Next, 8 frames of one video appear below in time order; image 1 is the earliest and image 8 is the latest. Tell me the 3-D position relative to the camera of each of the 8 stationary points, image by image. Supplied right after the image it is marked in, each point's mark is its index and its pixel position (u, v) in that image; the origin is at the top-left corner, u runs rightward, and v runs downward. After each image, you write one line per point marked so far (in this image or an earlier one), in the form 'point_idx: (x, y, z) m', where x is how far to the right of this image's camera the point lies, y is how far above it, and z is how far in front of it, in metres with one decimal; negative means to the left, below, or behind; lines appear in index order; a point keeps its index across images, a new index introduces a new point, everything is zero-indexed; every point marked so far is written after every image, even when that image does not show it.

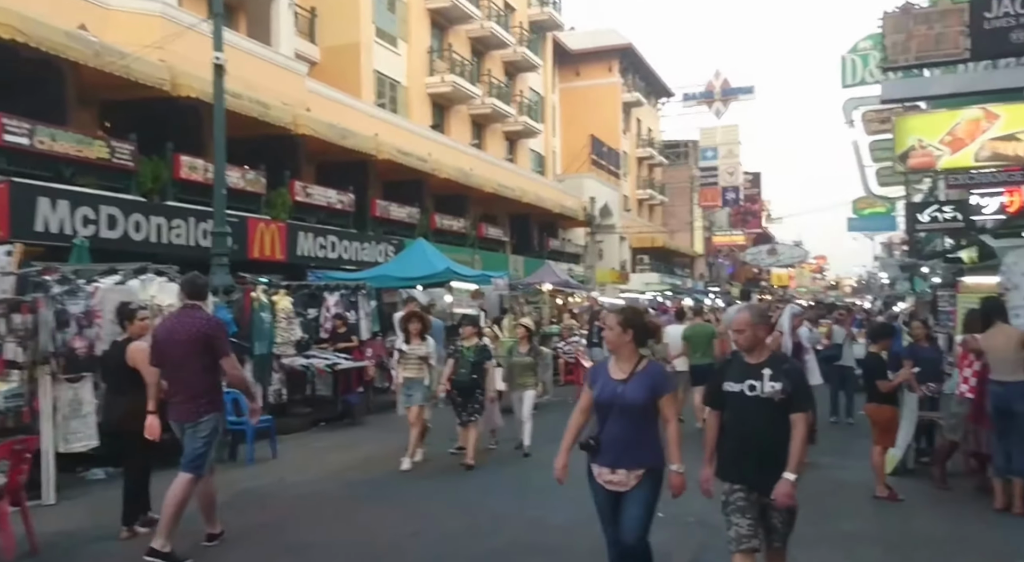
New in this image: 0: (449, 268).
0: (-1.3, +0.3, +17.6) m
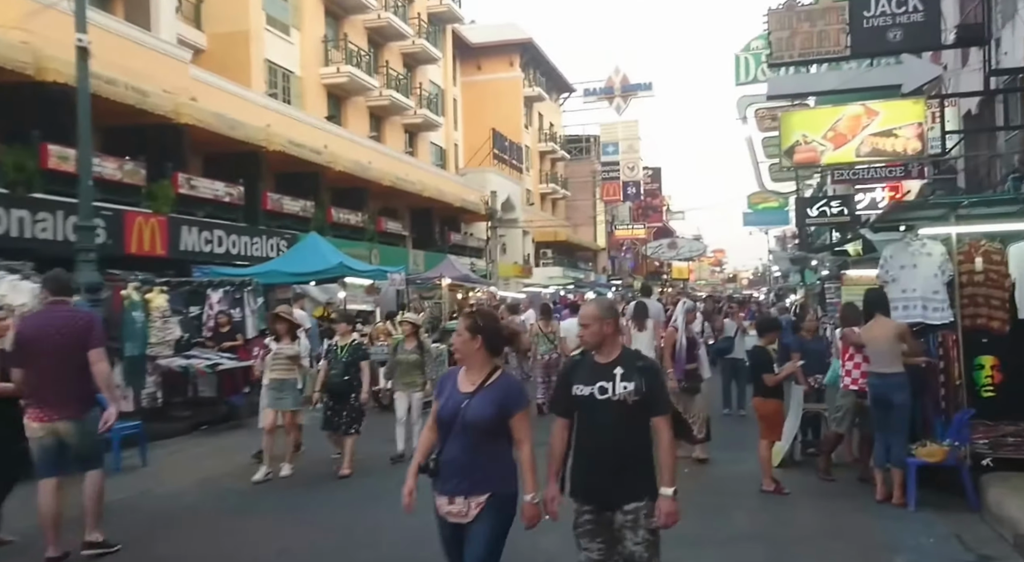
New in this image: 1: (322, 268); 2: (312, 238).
0: (-3.4, +0.4, +17.0) m
1: (-3.7, +0.3, +16.8) m
2: (-4.1, +0.9, +17.6) m
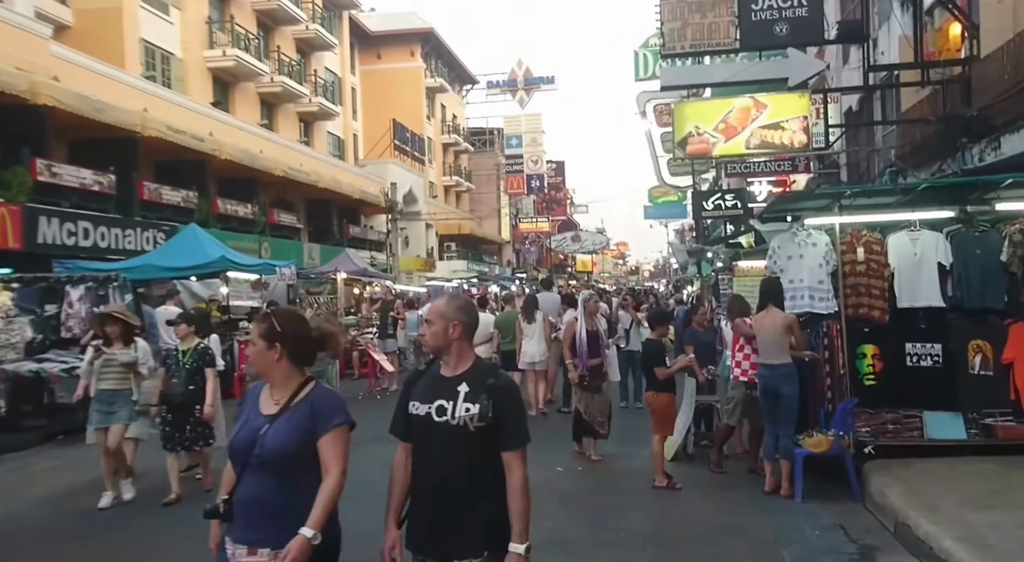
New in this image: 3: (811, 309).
0: (-5.4, +0.5, +16.1) m
1: (-5.7, +0.4, +15.9) m
2: (-6.2, +1.0, +16.7) m
3: (+2.8, -0.3, +8.1) m
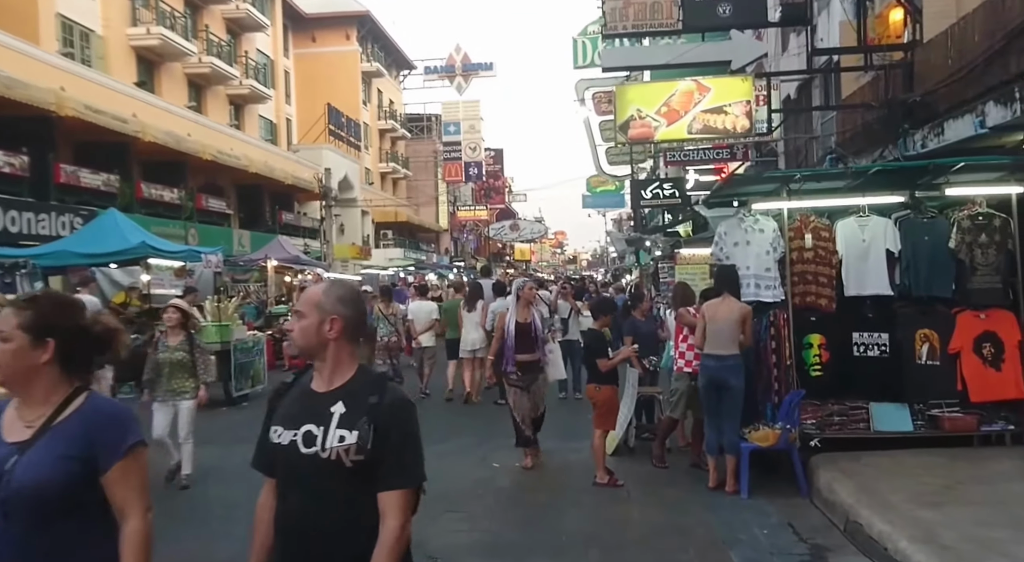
0: (-6.6, +0.7, +15.2) m
1: (-6.8, +0.6, +15.0) m
2: (-7.4, +1.2, +15.7) m
3: (+2.2, -0.2, +7.8) m
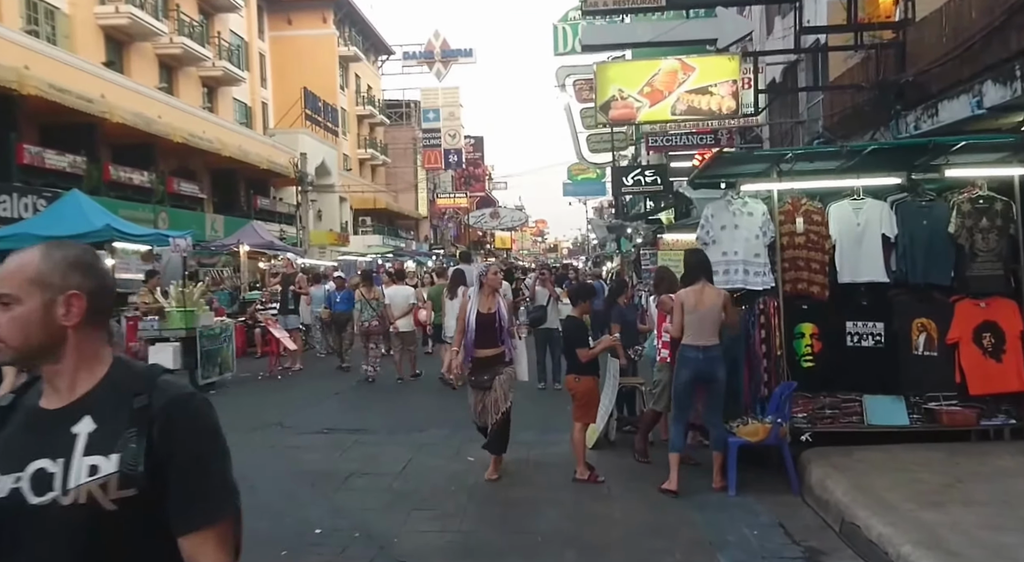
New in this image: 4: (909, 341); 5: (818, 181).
0: (-7.0, +1.0, +14.6) m
1: (-7.2, +0.8, +14.3) m
2: (-7.8, +1.5, +15.0) m
3: (+2.0, 0.0, +7.4) m
4: (+3.4, -0.5, +7.3) m
5: (+2.6, +0.9, +7.3) m
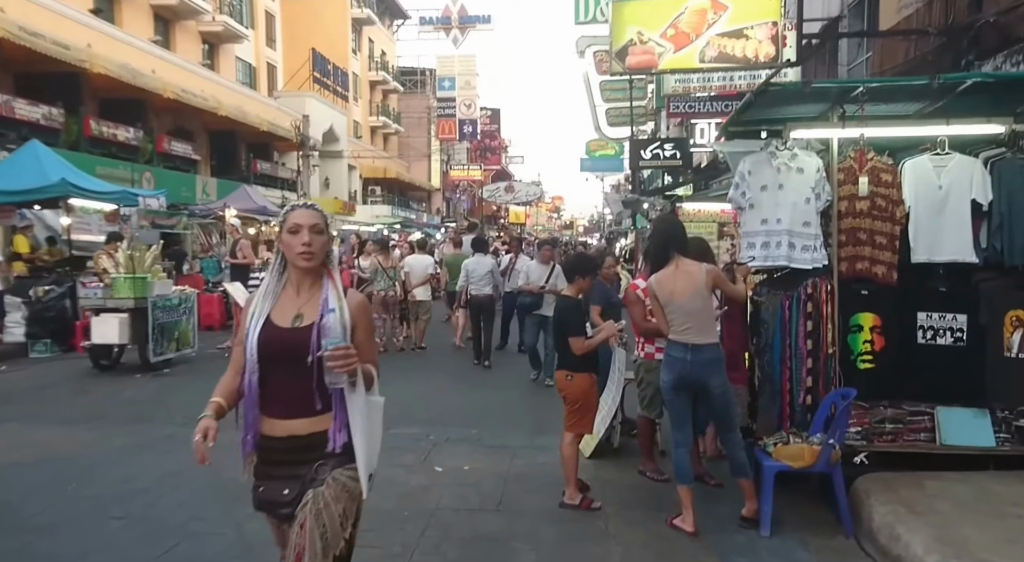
0: (-7.0, +1.6, +13.1) m
1: (-7.2, +1.5, +12.8) m
2: (-7.8, +2.1, +13.5) m
3: (+1.9, +0.1, +5.7) m
4: (+3.3, -0.4, +5.7) m
5: (+2.5, +1.0, +5.7) m
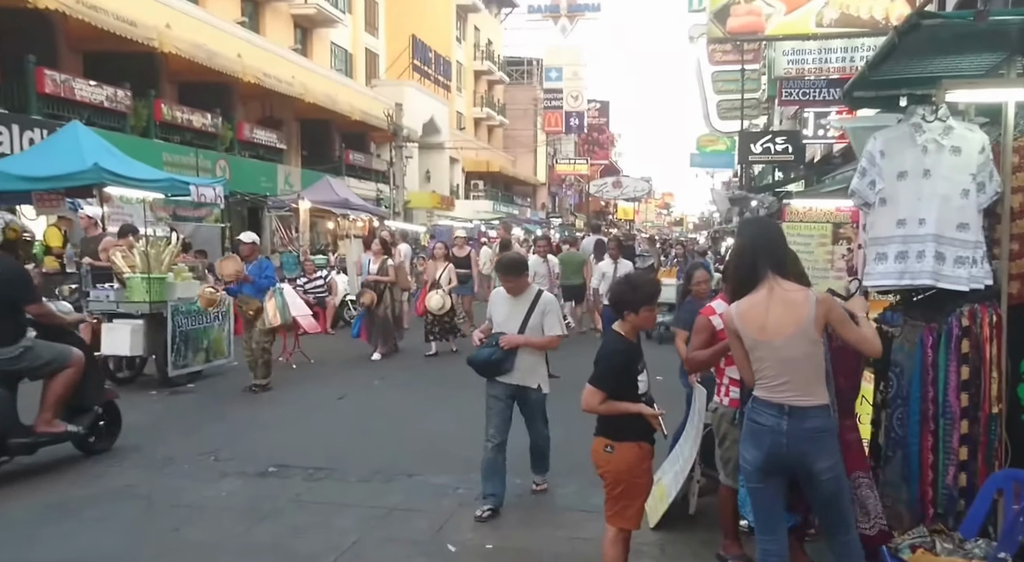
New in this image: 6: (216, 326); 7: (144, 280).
0: (-5.8, +1.6, +12.4) m
1: (-6.1, +1.5, +12.2) m
2: (-6.5, +2.2, +12.9) m
3: (+2.0, 0.0, +4.0) m
4: (+3.4, -0.5, +3.8) m
5: (+2.7, +0.9, +3.9) m
6: (-3.6, -0.5, +10.5) m
7: (-4.0, 0.0, +9.6) m
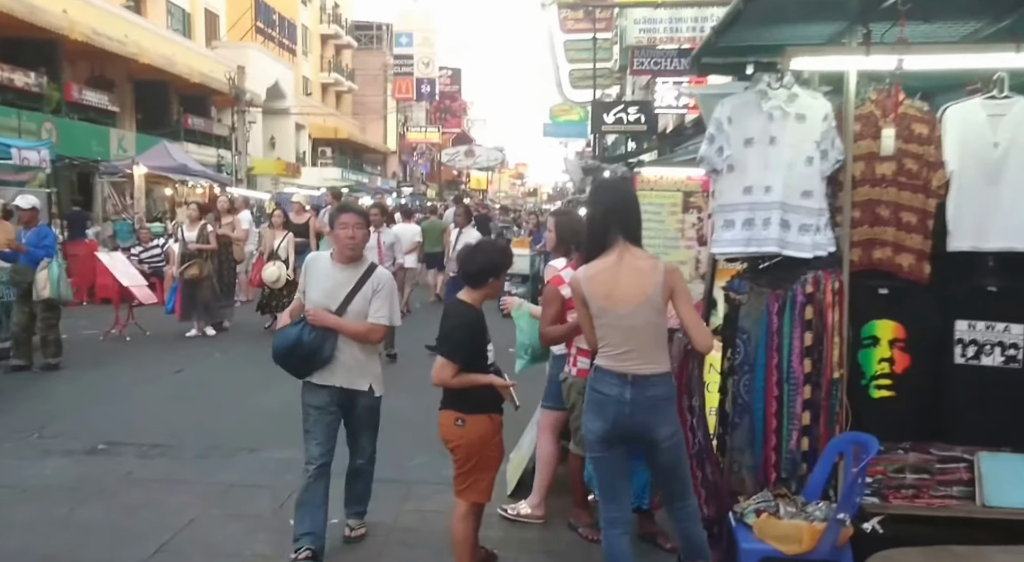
0: (-7.8, +2.0, +10.9) m
1: (-8.1, +1.9, +10.6) m
2: (-8.6, +2.6, +11.2) m
3: (+1.3, +0.2, +4.0) m
4: (+2.7, -0.4, +4.0) m
5: (+2.0, +1.0, +4.0) m
6: (-5.3, -0.2, +9.5) m
7: (-5.6, +0.3, +8.5) m
